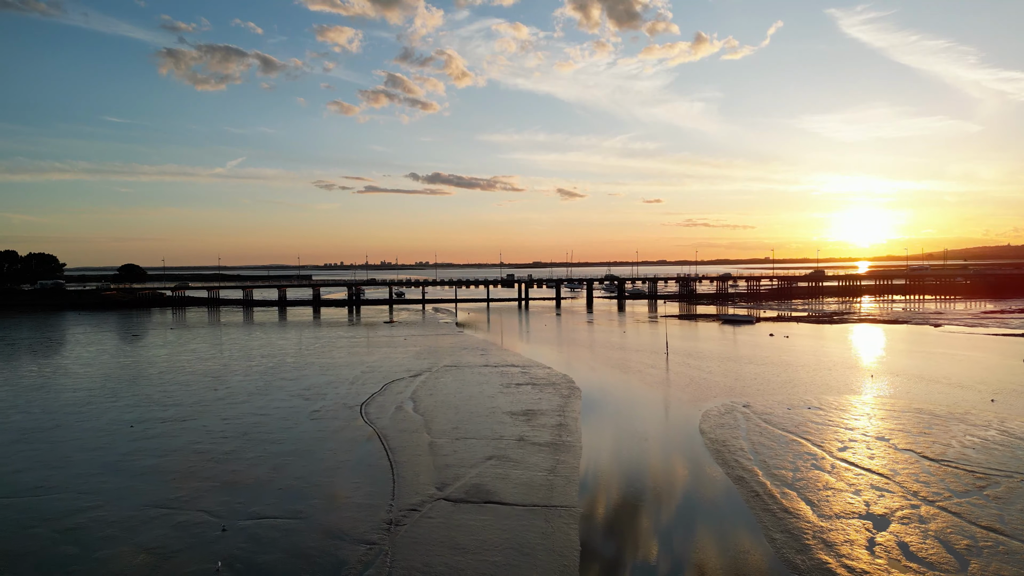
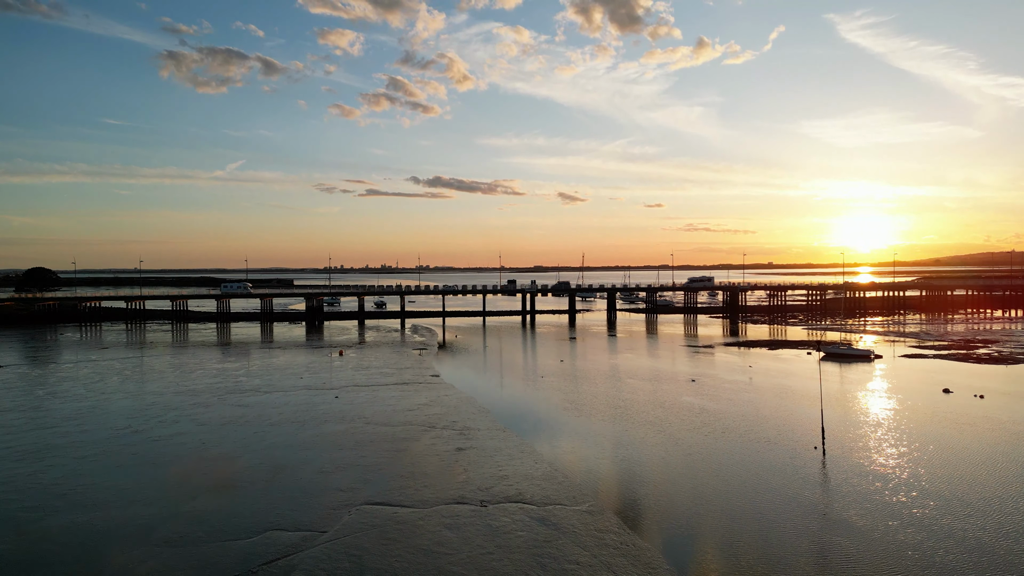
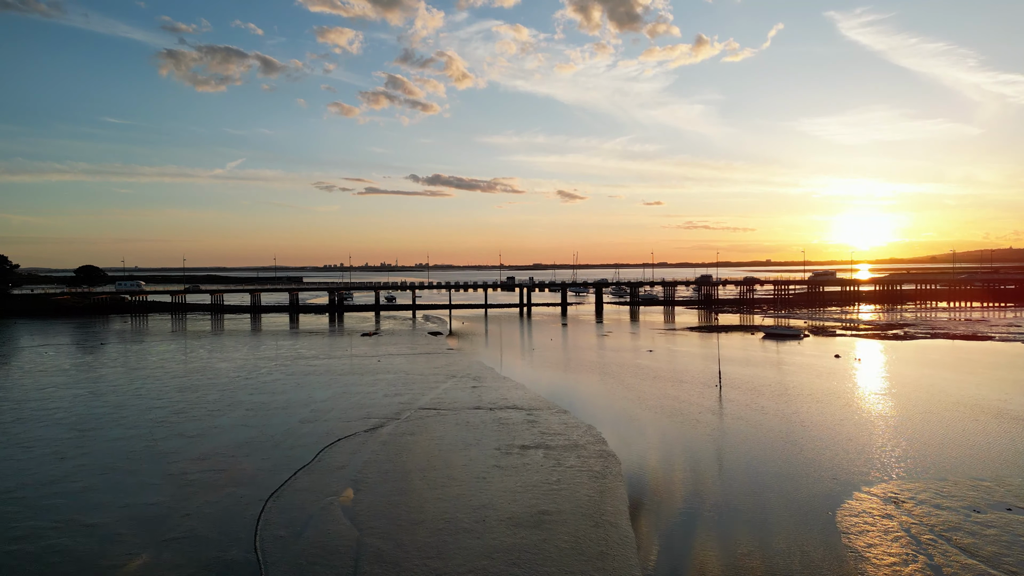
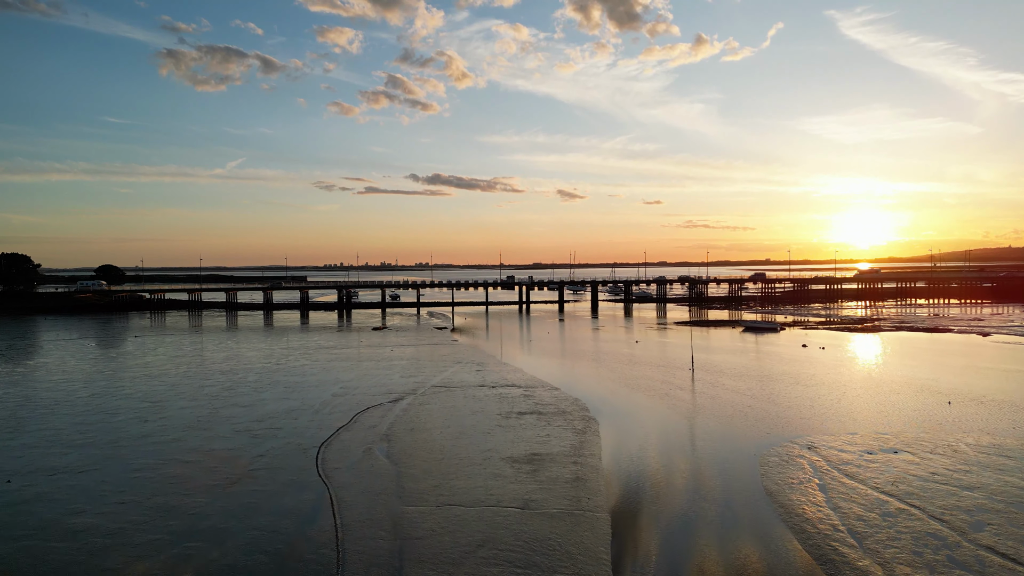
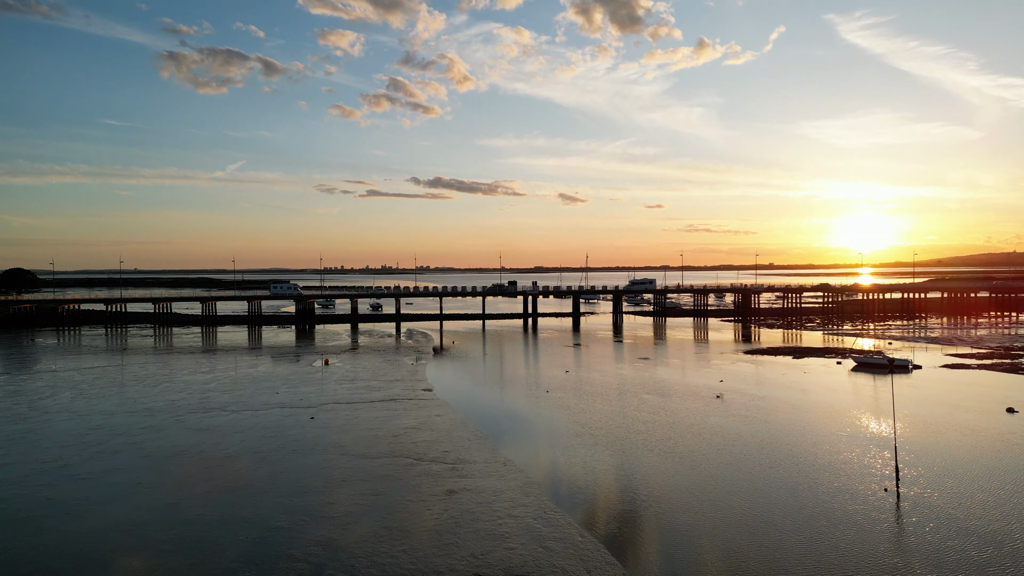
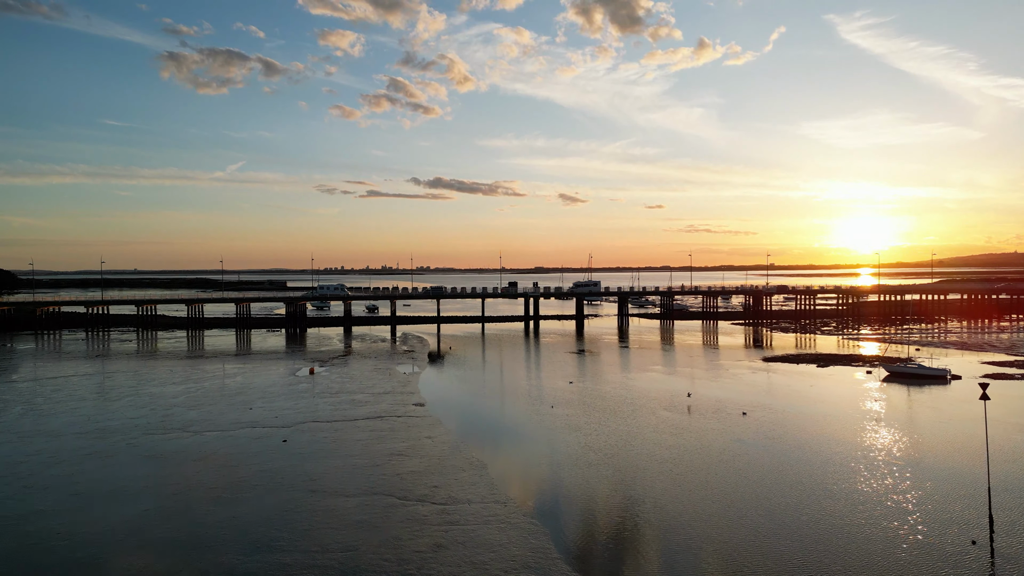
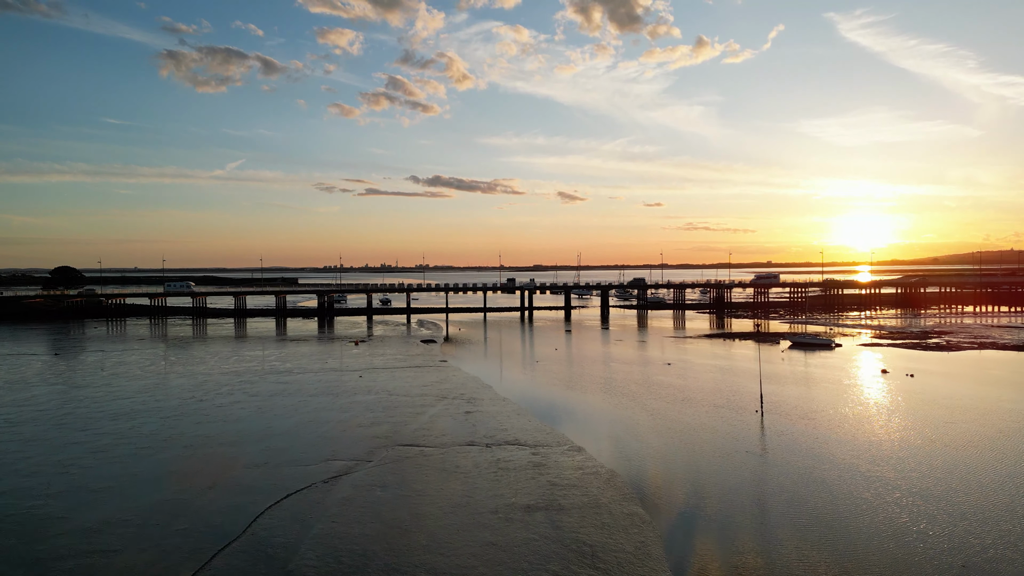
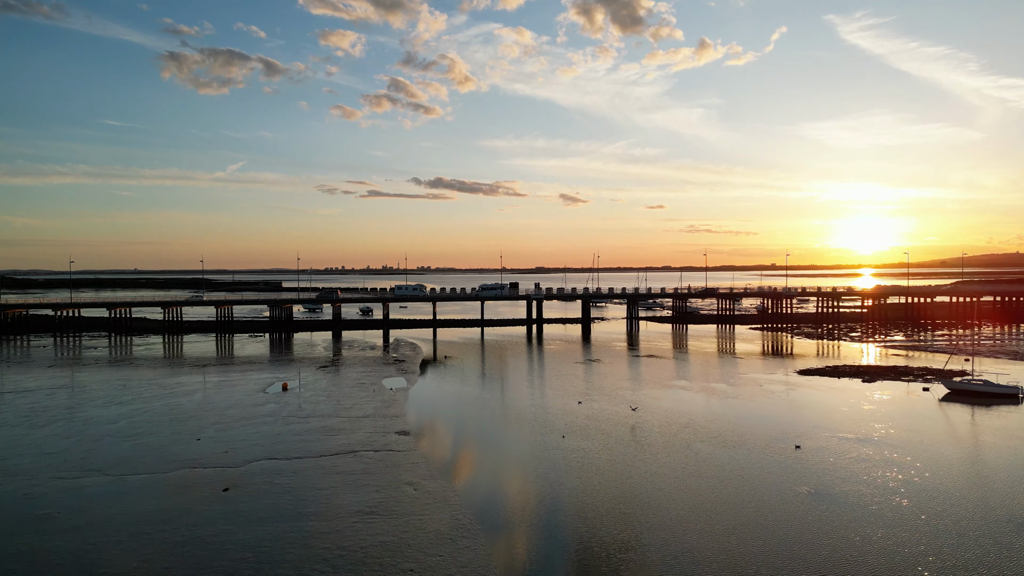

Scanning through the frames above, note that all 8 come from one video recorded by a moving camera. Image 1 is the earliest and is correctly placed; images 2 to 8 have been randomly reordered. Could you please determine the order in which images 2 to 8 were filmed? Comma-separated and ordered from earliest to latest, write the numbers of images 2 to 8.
4, 3, 7, 2, 5, 6, 8
